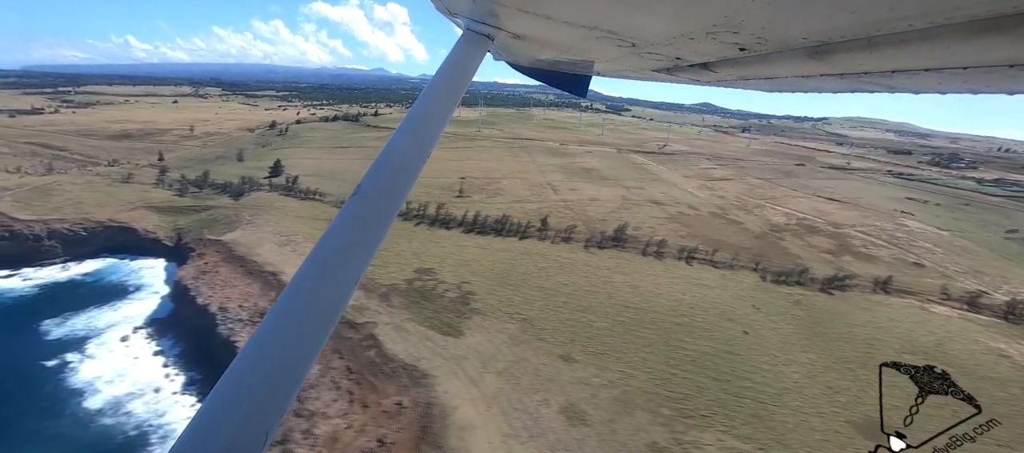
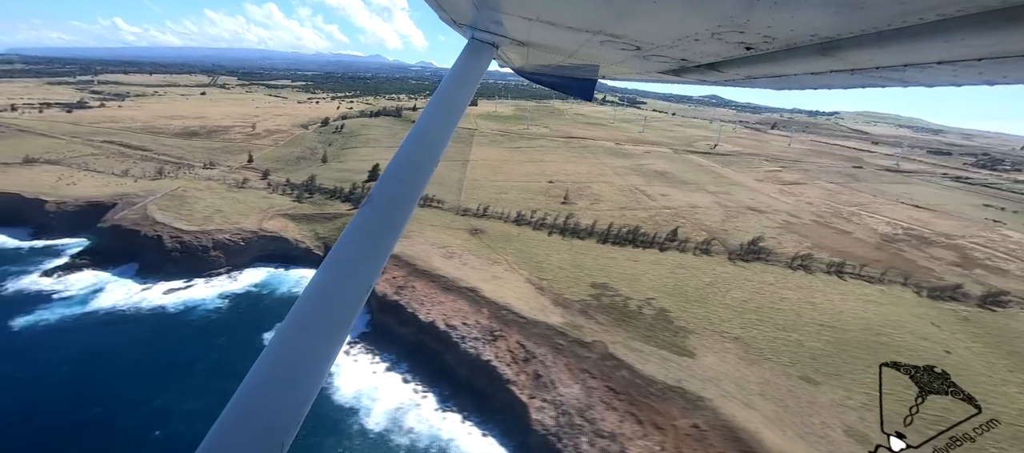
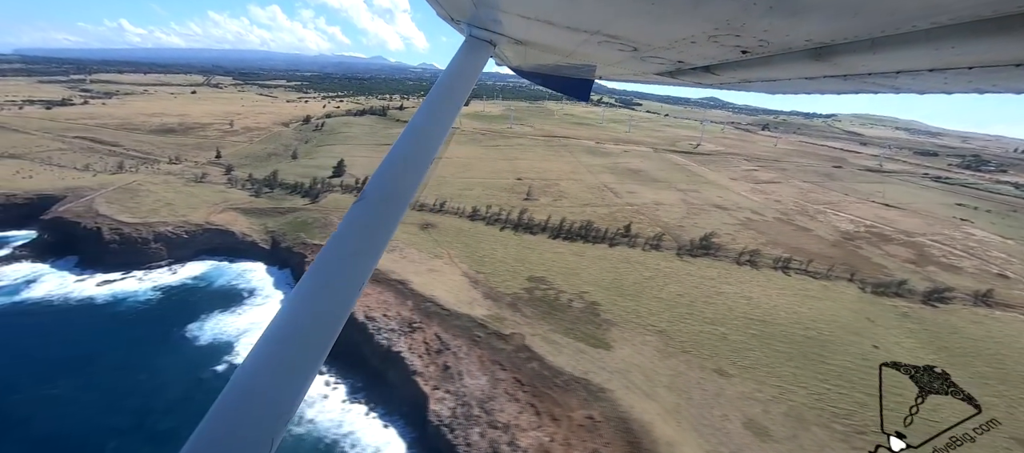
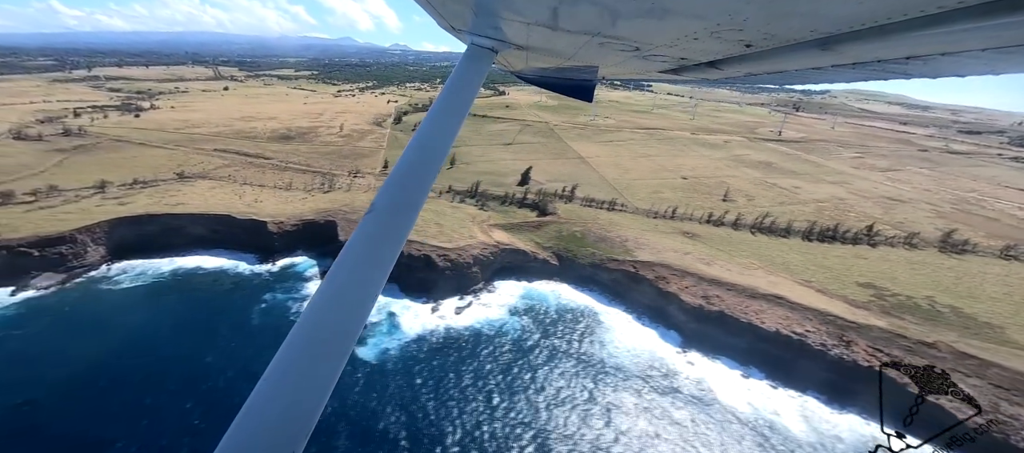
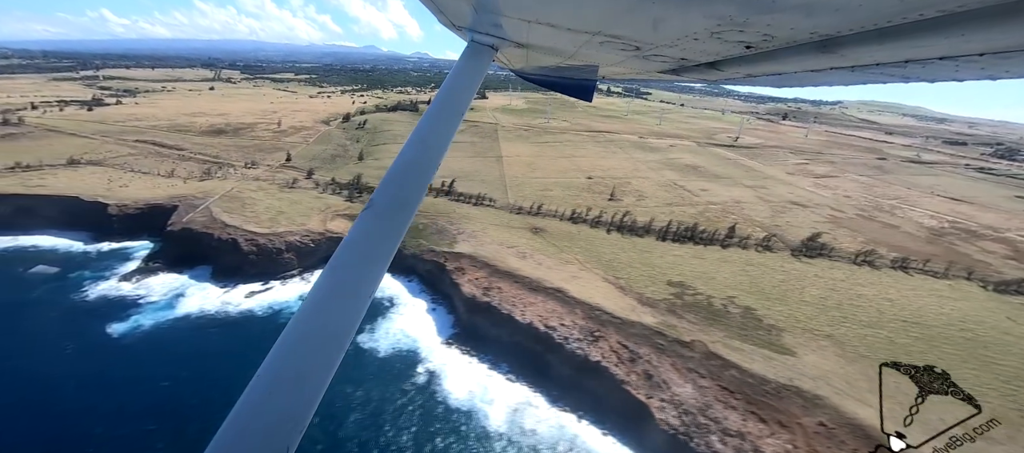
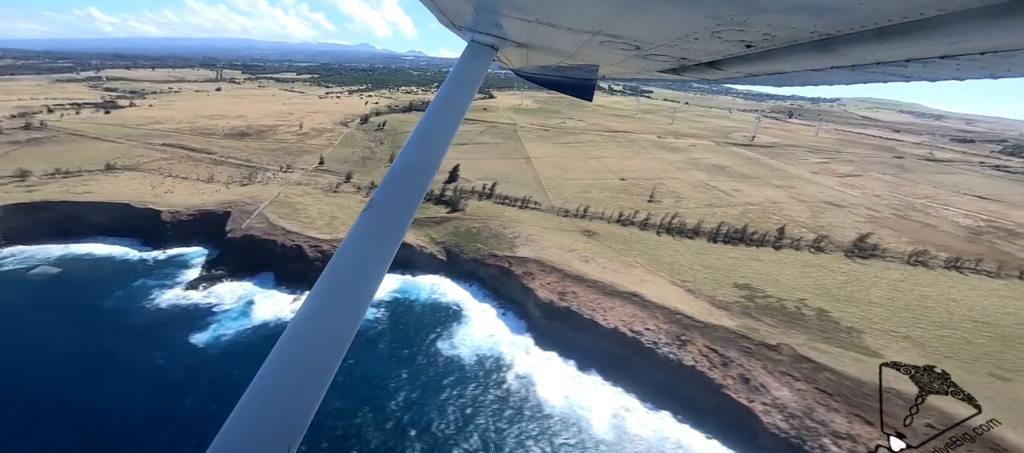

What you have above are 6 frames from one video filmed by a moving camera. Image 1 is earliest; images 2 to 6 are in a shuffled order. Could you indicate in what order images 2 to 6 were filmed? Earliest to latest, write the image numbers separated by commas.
3, 2, 5, 6, 4
